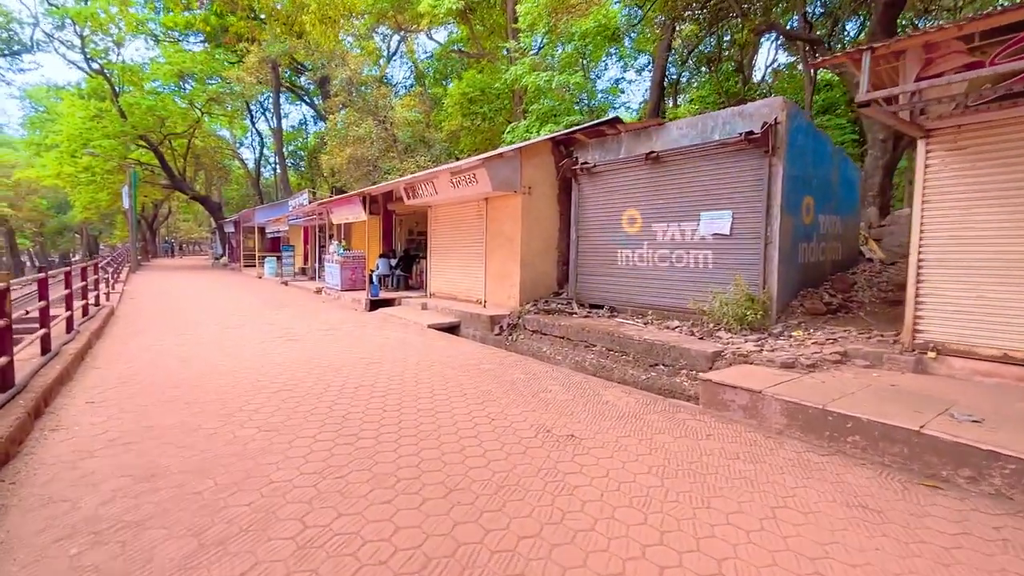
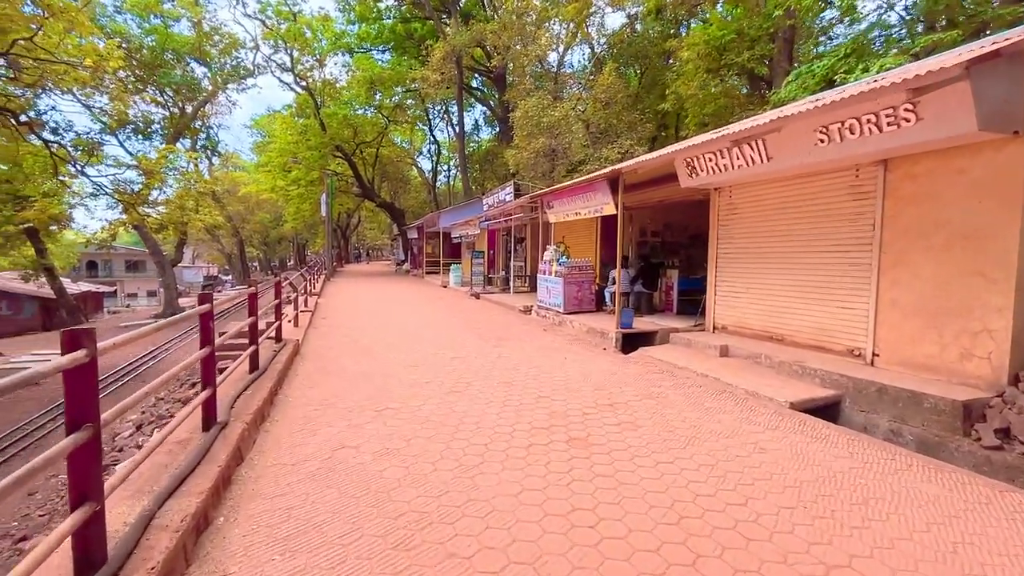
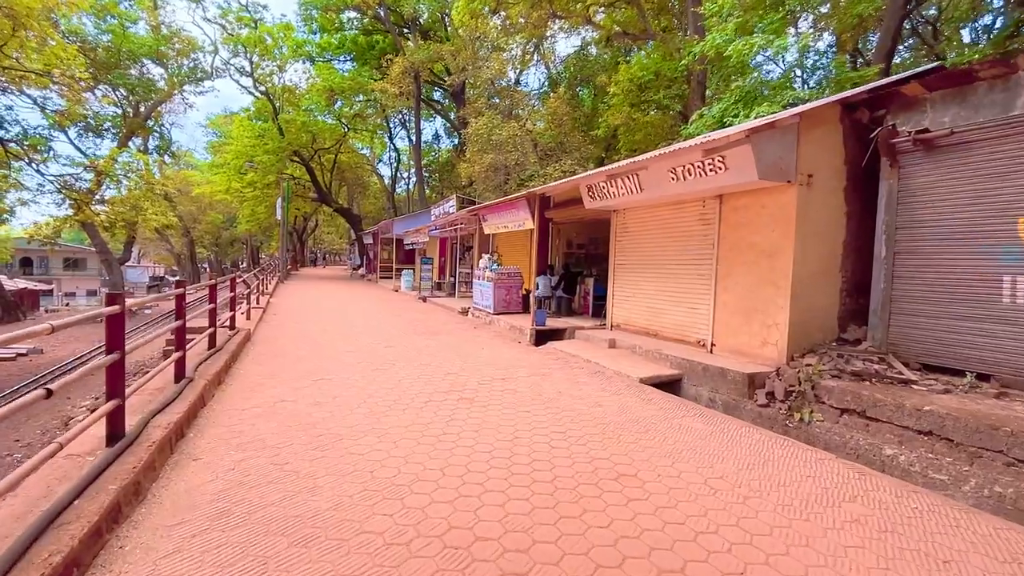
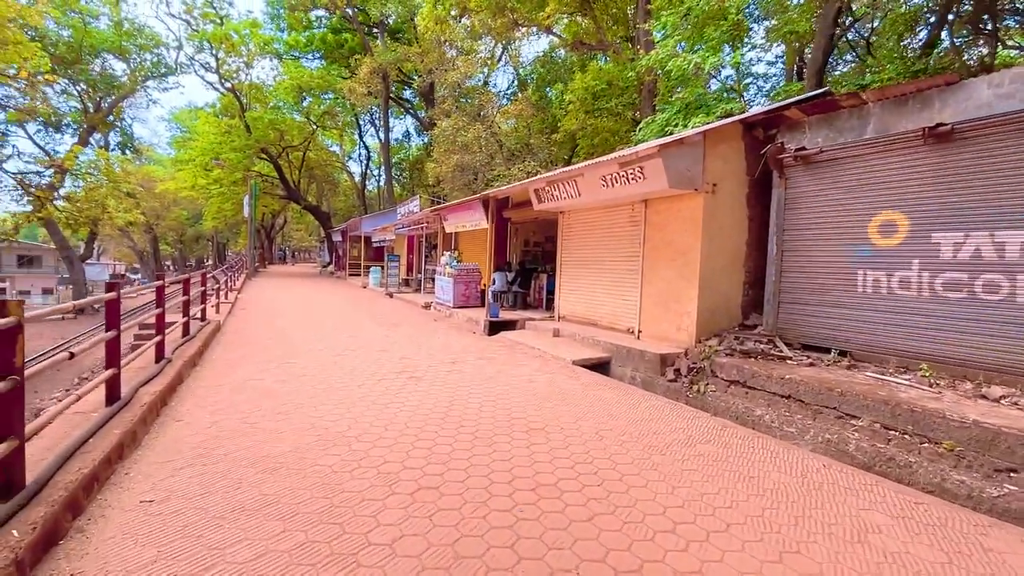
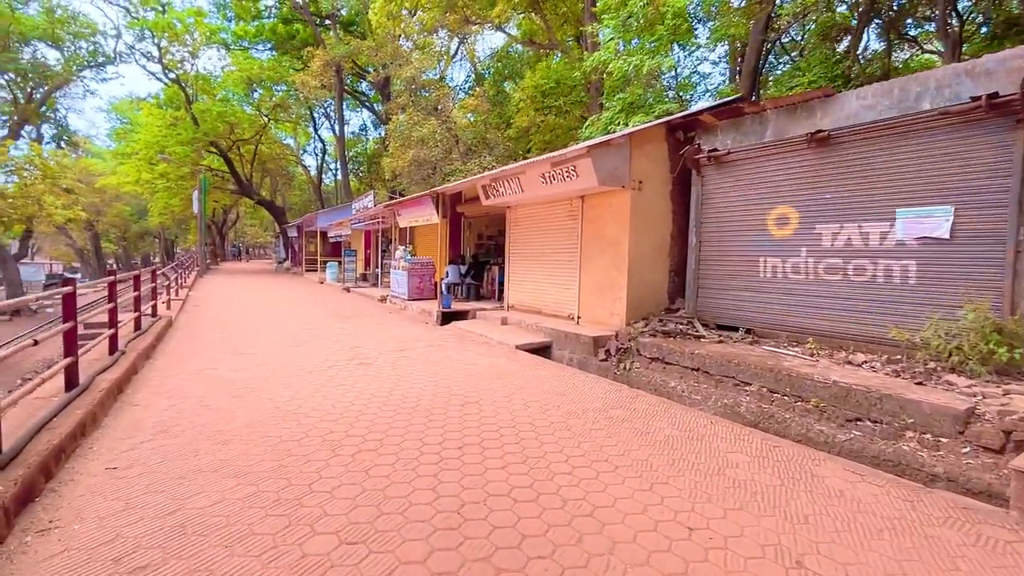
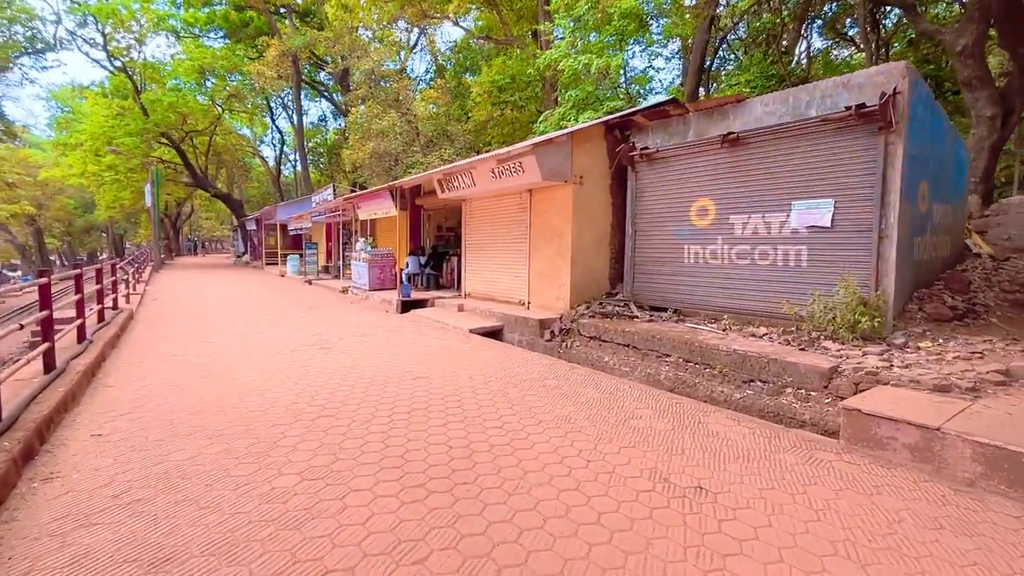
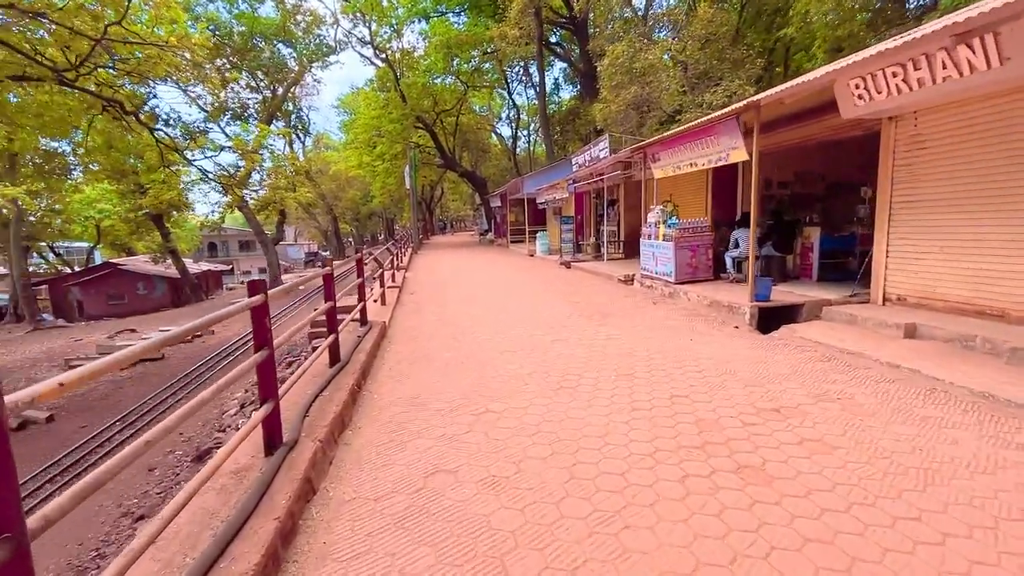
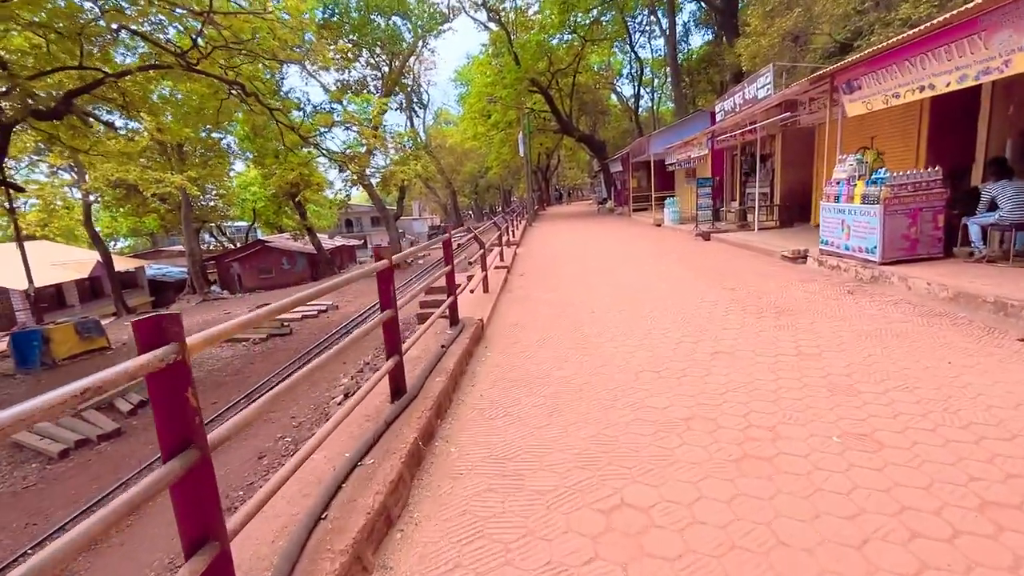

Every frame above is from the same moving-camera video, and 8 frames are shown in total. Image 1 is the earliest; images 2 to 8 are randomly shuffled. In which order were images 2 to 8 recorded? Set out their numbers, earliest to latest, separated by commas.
6, 5, 4, 3, 2, 7, 8
